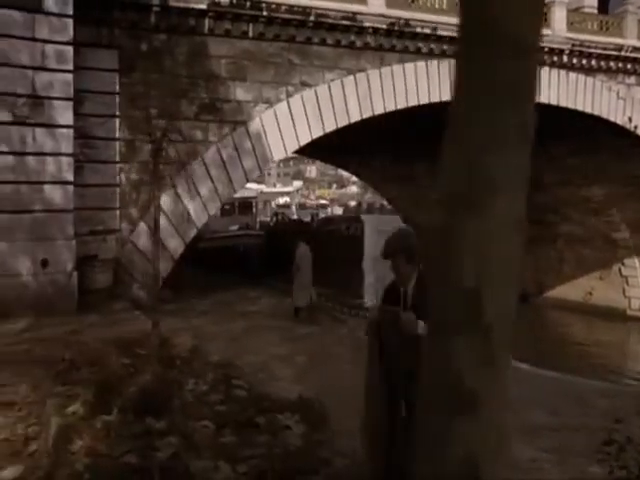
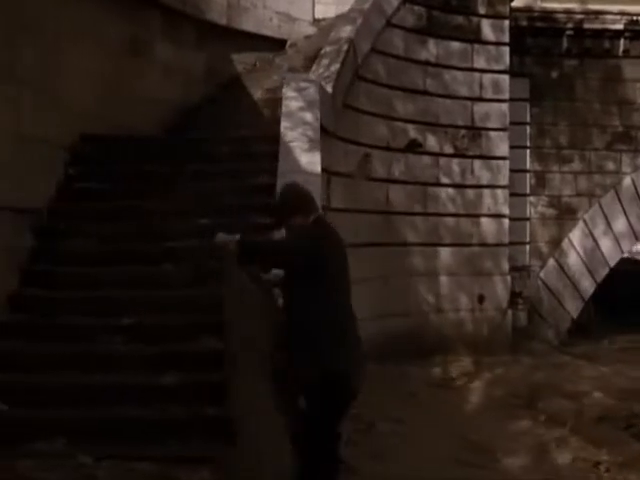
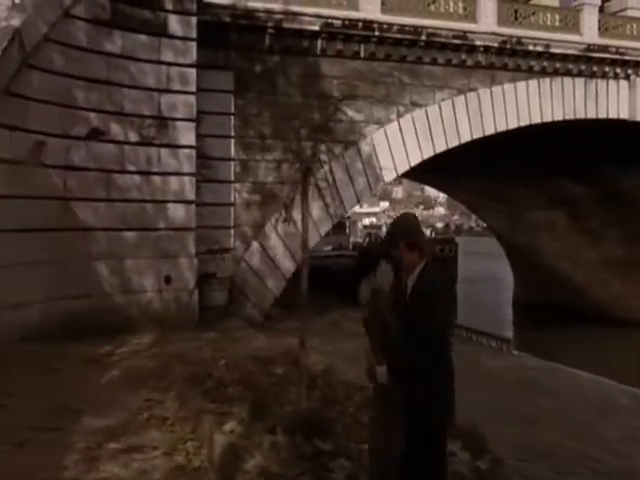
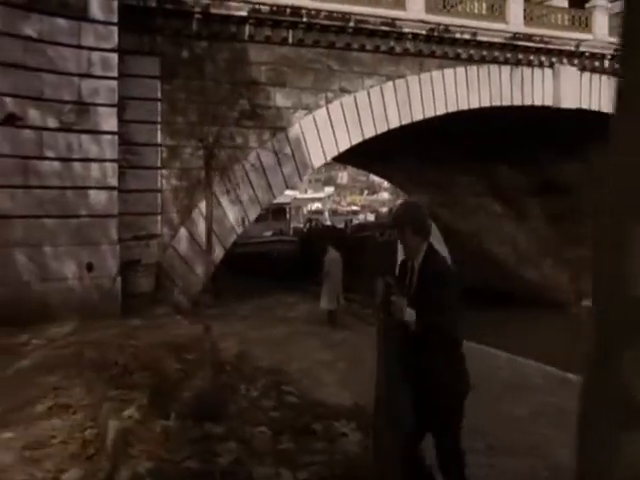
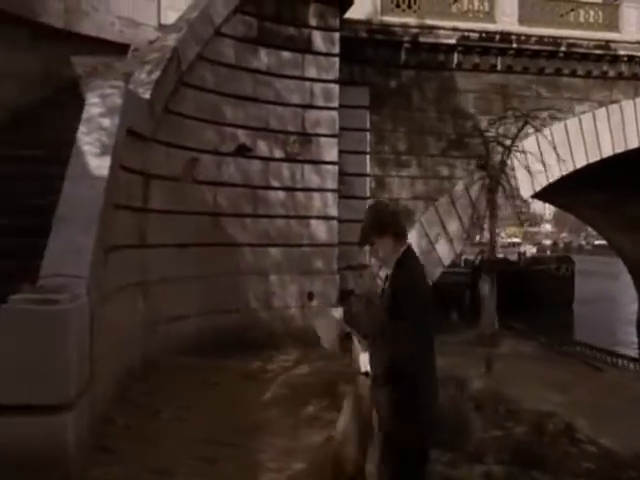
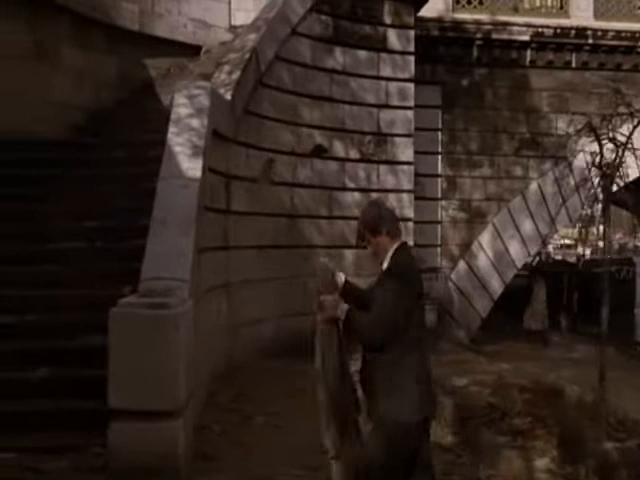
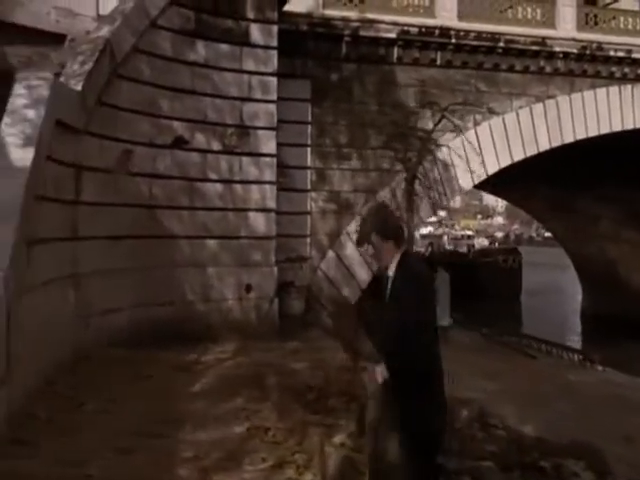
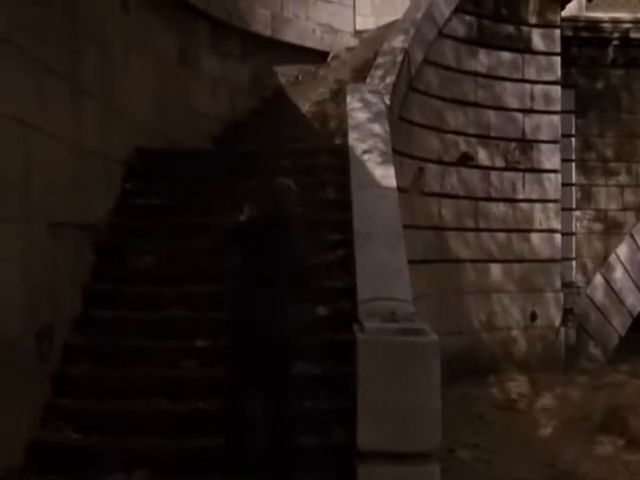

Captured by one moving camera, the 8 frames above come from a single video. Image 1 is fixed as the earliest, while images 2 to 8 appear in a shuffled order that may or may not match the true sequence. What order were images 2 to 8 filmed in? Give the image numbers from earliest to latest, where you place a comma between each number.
4, 3, 7, 5, 6, 2, 8
